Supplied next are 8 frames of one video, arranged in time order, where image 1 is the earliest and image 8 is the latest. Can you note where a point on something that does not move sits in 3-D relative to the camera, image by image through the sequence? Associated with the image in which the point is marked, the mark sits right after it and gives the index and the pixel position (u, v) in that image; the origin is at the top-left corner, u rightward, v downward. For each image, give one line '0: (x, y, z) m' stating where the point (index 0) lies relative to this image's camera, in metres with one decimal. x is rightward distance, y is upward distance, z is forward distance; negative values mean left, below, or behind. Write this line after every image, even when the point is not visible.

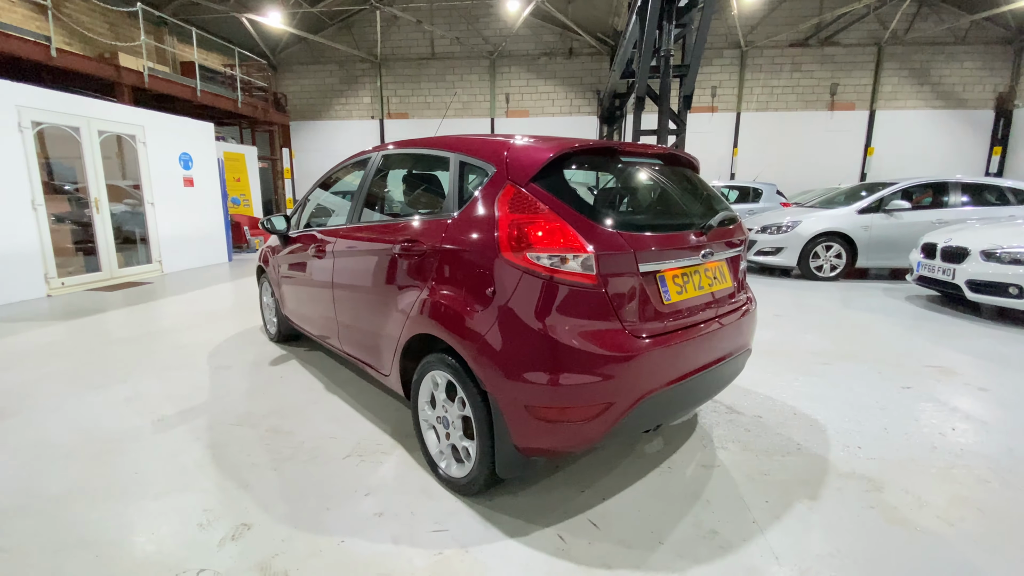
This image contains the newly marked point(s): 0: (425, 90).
0: (-2.5, +5.7, +13.7) m
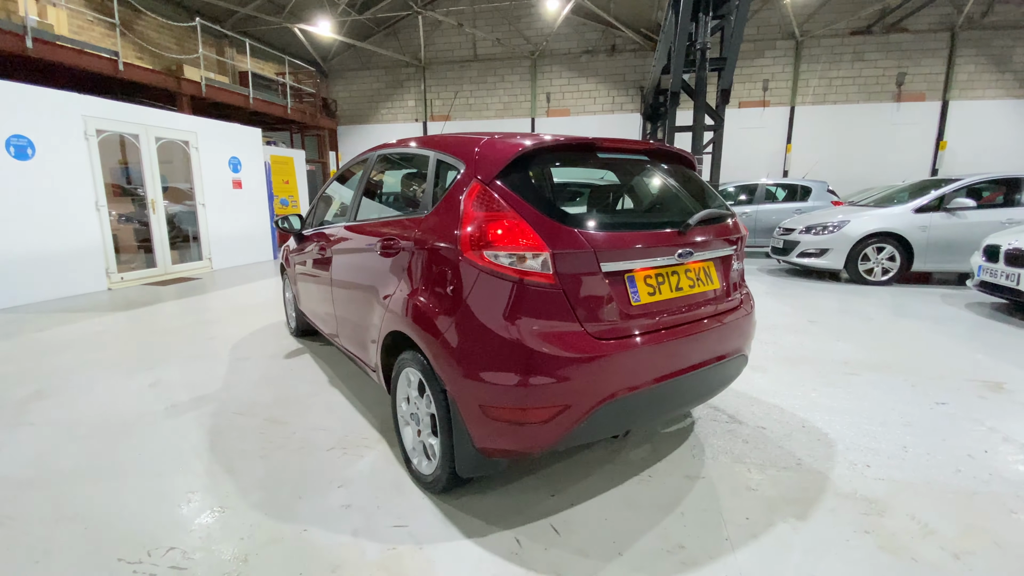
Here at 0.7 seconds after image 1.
0: (-1.3, +5.7, +13.8) m
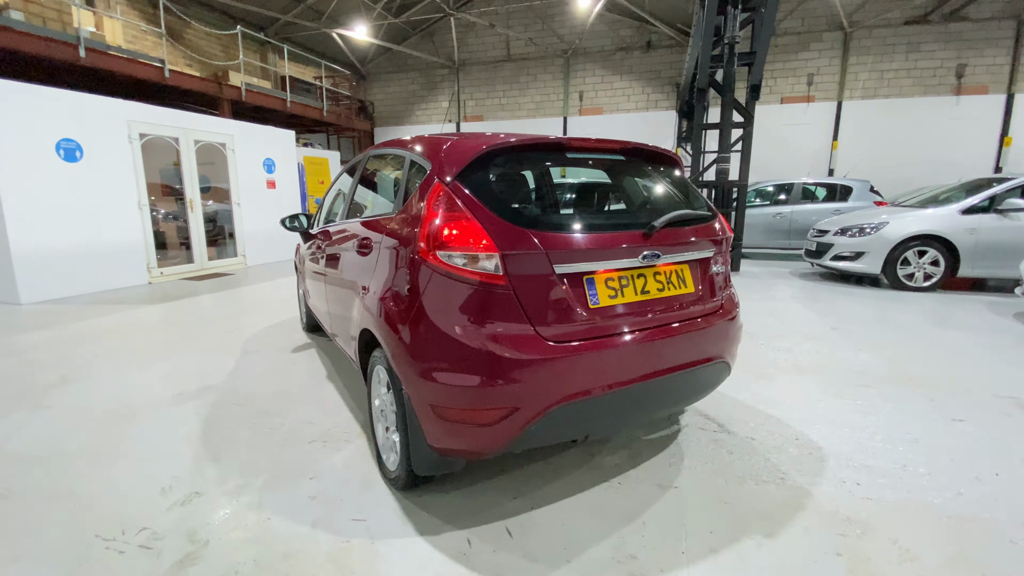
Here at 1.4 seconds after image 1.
0: (-0.4, +5.7, +13.9) m
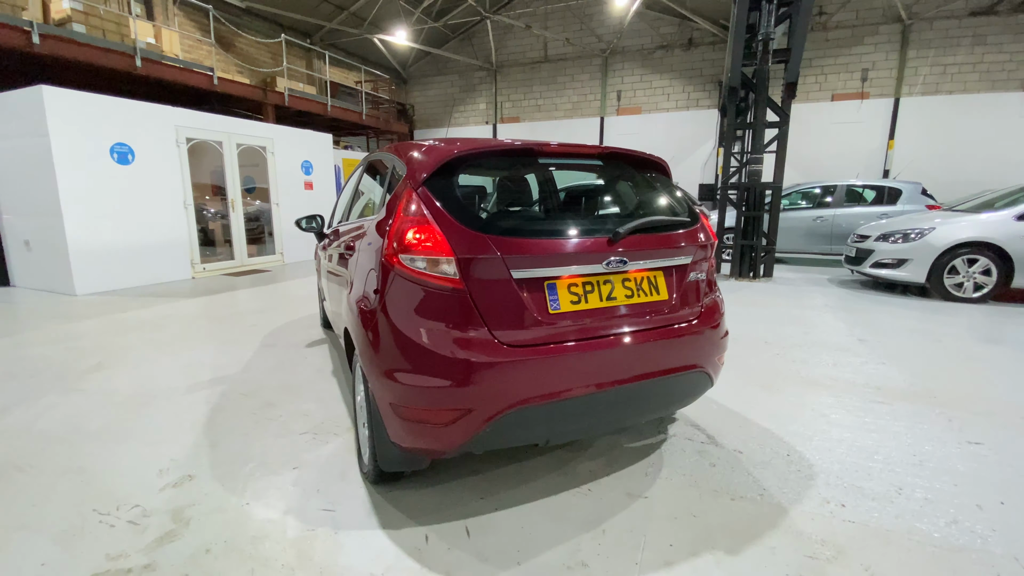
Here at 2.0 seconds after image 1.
0: (+0.7, +5.7, +13.9) m
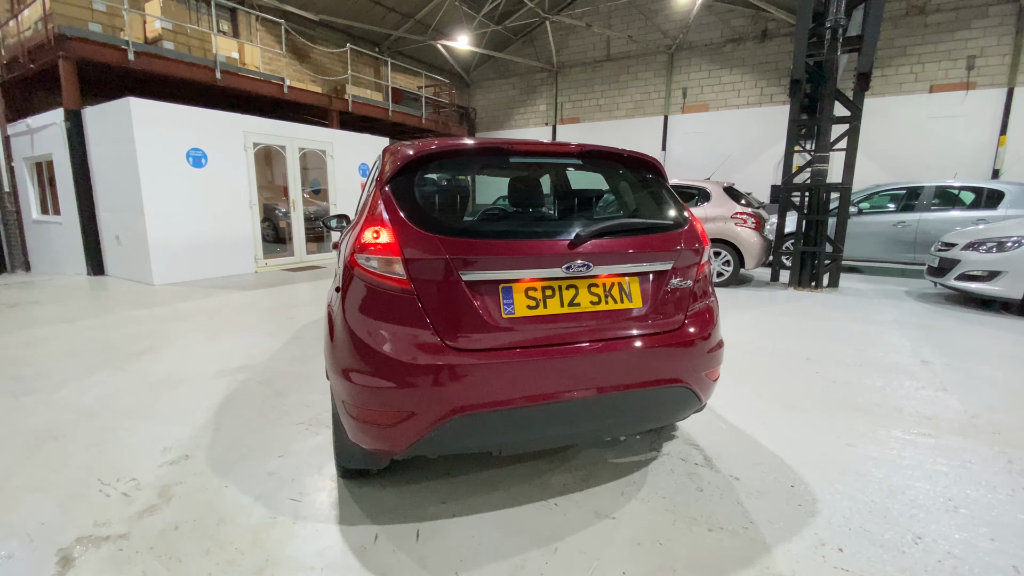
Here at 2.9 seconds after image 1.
0: (+2.5, +5.6, +13.7) m
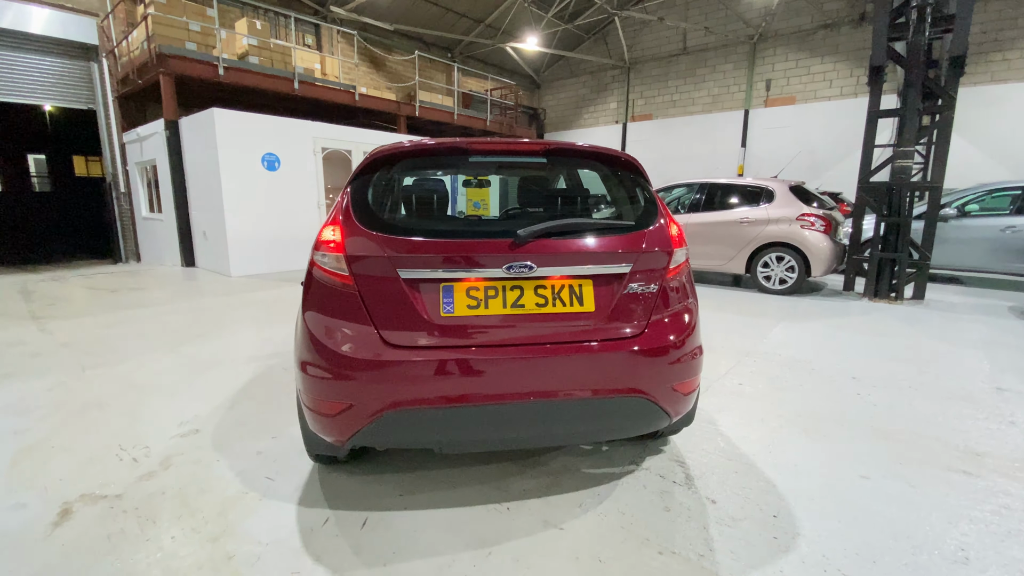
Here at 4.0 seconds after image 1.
0: (+4.4, +5.5, +13.1) m
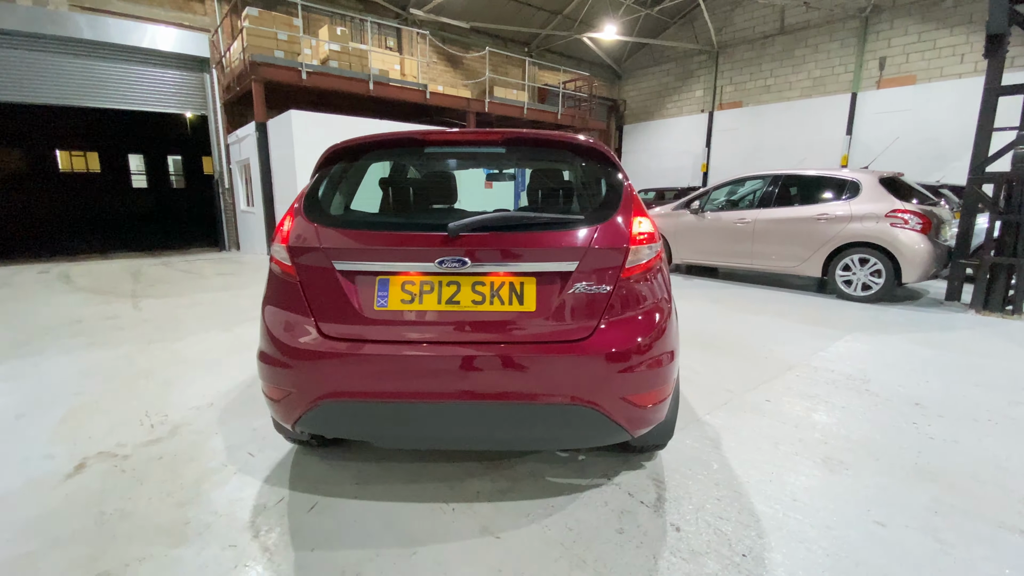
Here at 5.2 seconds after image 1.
0: (+6.4, +5.4, +12.0) m
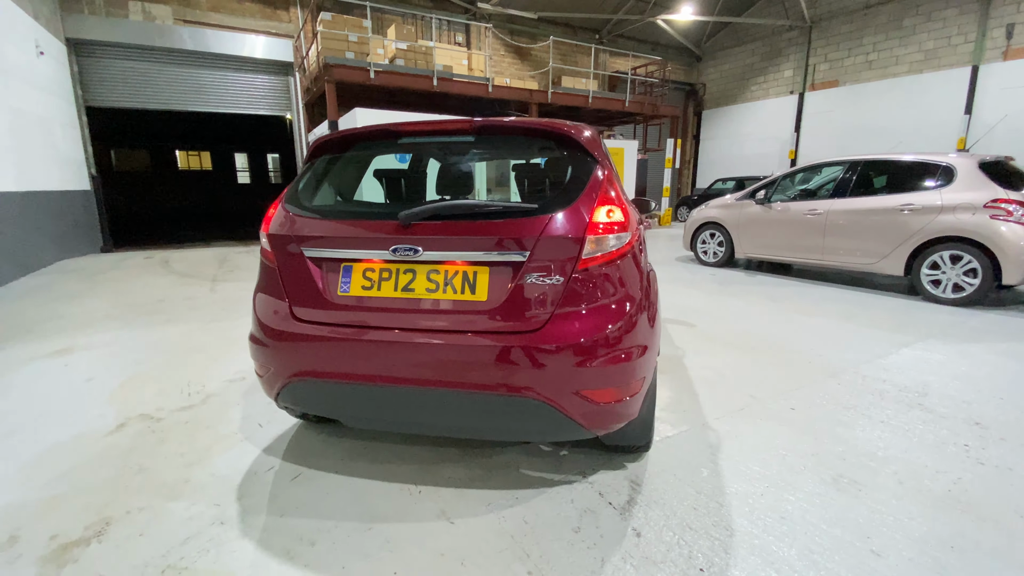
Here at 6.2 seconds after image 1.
0: (+8.0, +5.4, +10.7) m
